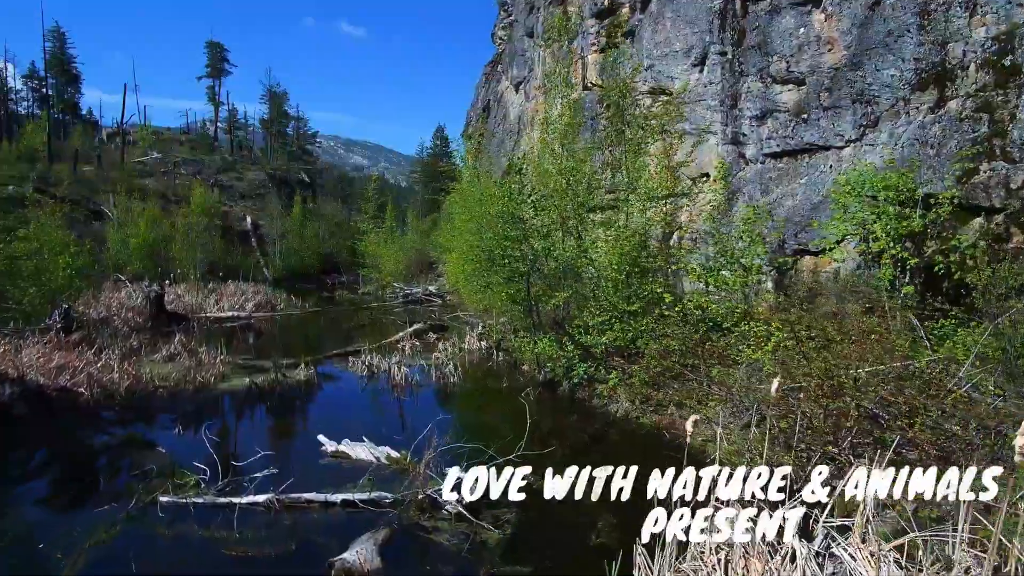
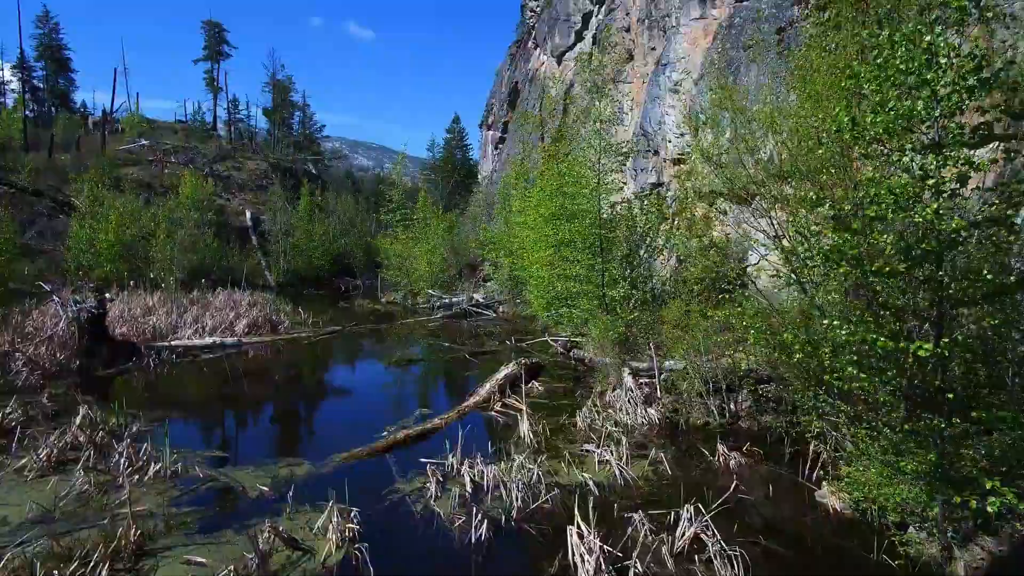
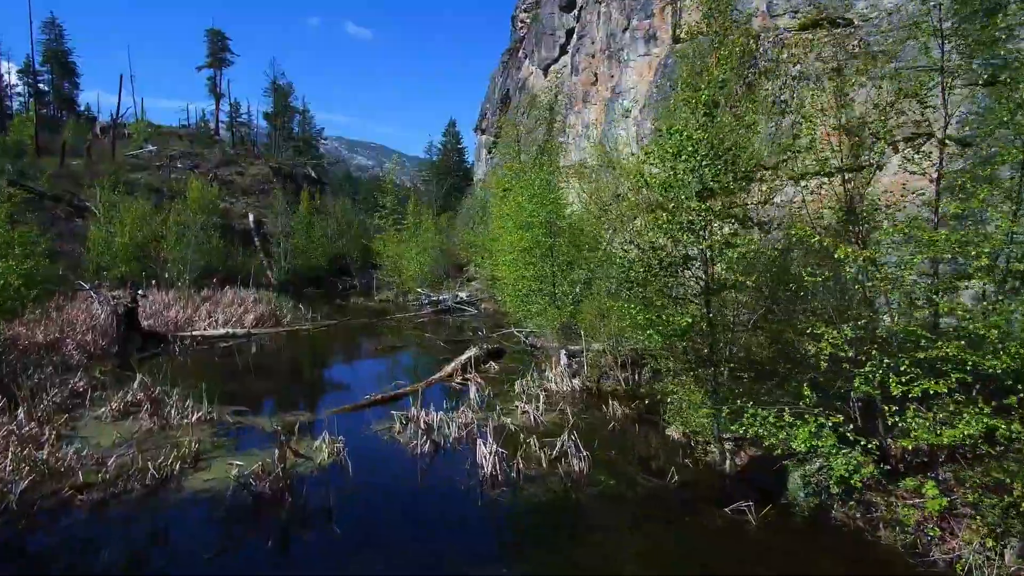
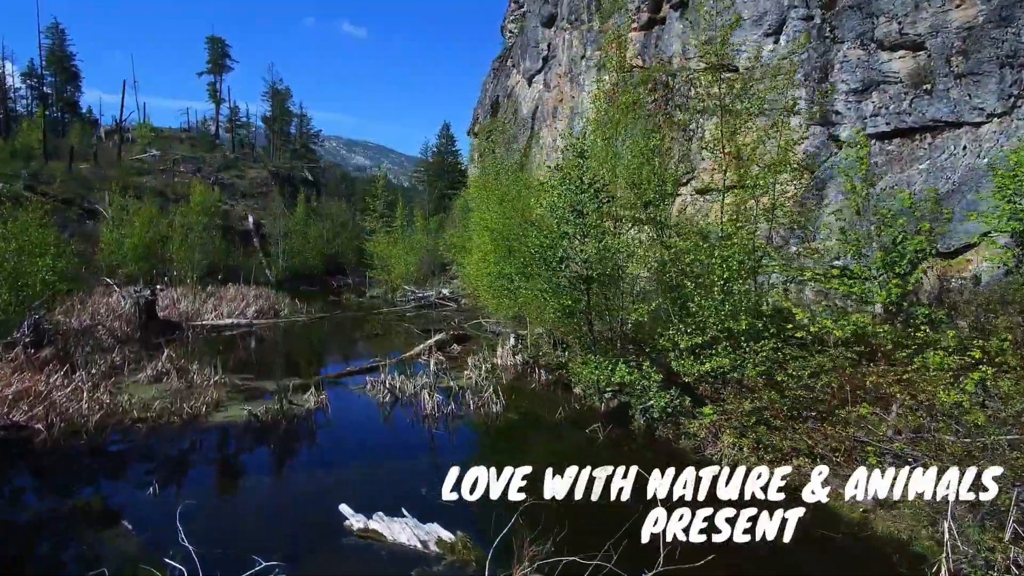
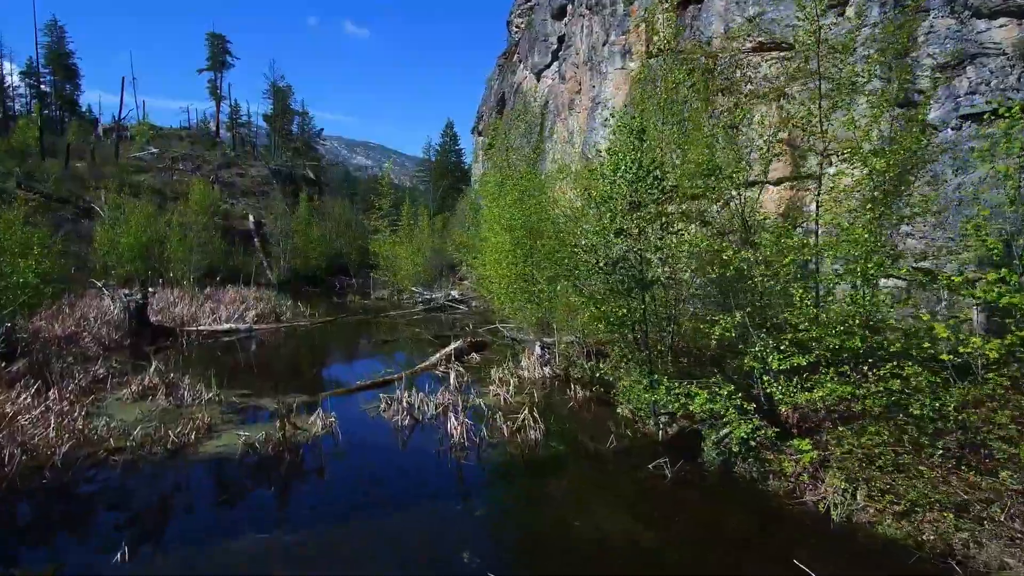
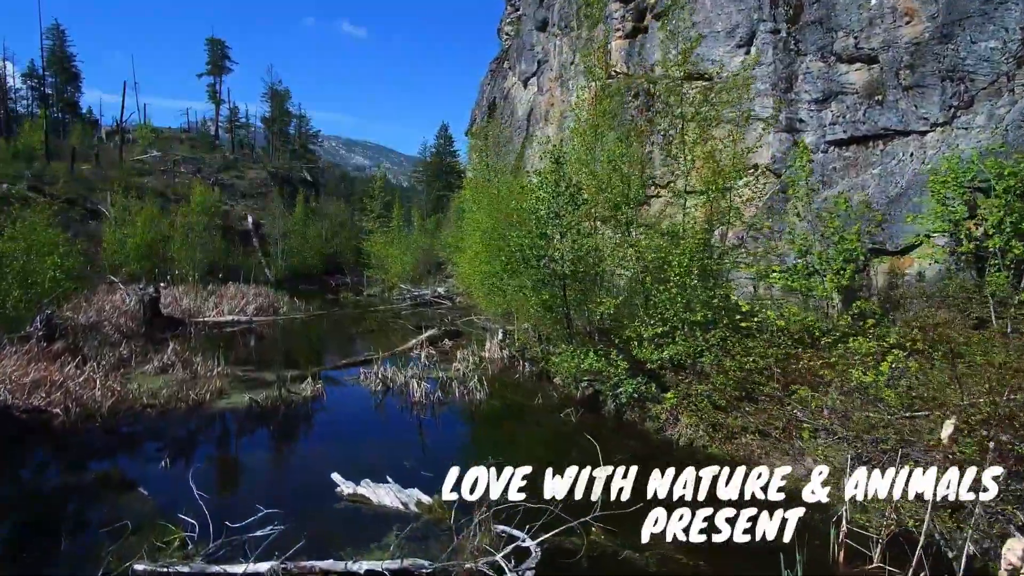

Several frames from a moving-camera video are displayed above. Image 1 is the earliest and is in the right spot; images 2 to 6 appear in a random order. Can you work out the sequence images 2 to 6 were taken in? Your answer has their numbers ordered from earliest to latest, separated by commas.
6, 4, 5, 3, 2
